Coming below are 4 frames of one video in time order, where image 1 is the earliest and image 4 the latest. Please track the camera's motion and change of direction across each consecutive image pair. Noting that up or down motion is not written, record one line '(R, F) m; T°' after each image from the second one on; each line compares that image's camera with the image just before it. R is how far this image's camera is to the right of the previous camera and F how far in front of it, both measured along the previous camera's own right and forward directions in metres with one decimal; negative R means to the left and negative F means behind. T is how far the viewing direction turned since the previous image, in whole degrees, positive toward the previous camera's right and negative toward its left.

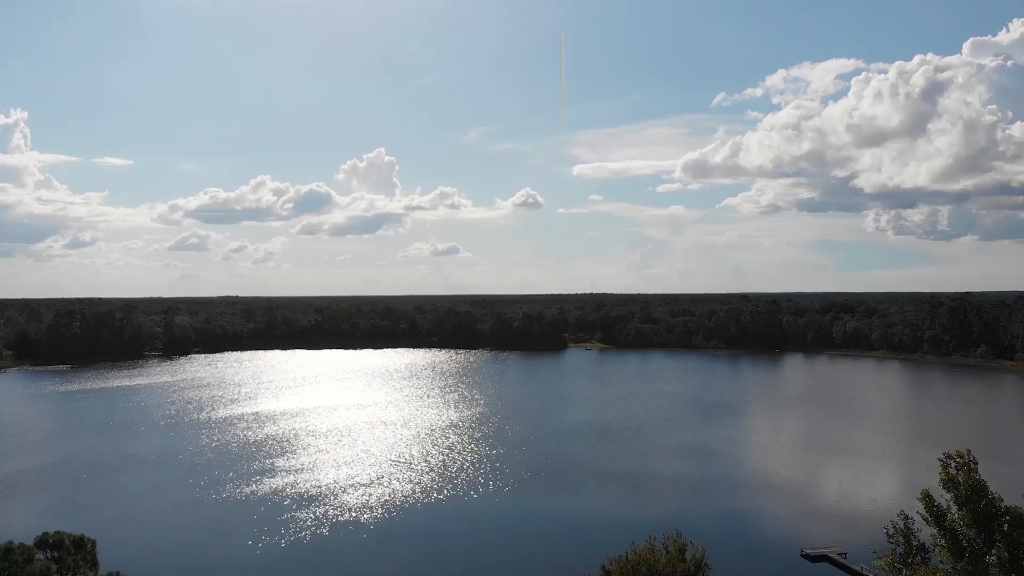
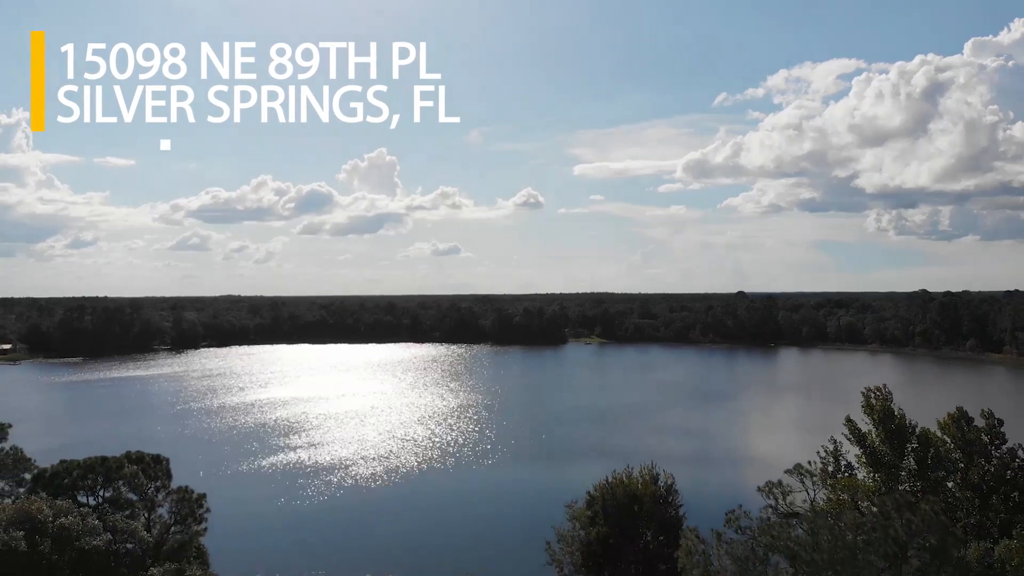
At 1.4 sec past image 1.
(+0.1, -4.9) m; 0°
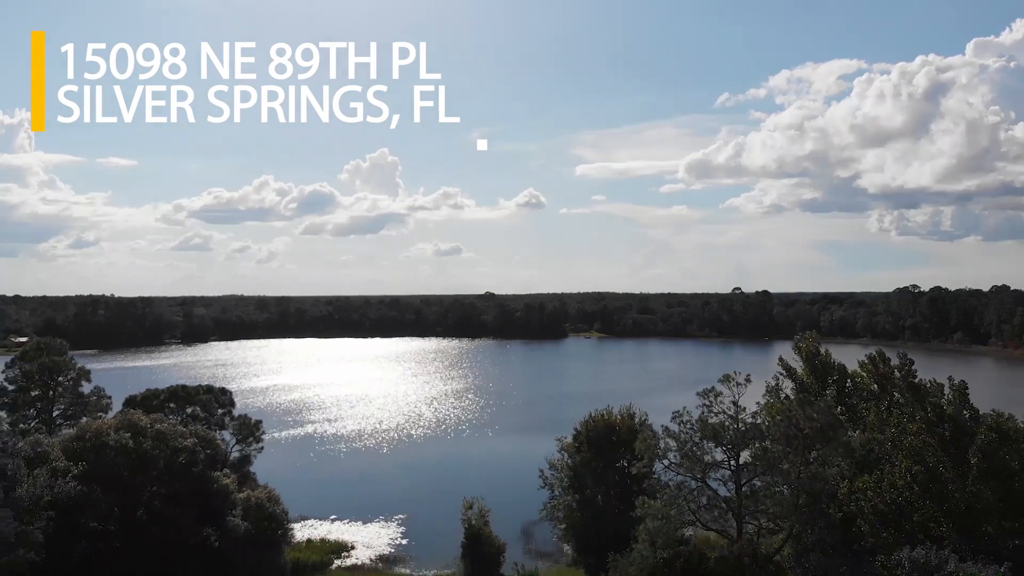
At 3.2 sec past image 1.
(+0.1, -6.2) m; 0°
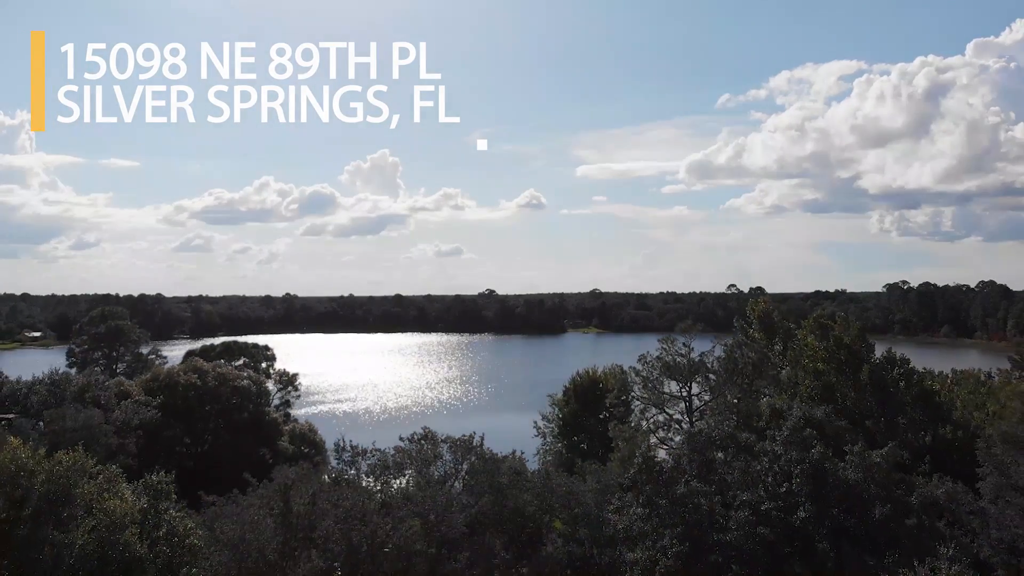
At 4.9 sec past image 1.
(+0.2, -6.2) m; 0°
